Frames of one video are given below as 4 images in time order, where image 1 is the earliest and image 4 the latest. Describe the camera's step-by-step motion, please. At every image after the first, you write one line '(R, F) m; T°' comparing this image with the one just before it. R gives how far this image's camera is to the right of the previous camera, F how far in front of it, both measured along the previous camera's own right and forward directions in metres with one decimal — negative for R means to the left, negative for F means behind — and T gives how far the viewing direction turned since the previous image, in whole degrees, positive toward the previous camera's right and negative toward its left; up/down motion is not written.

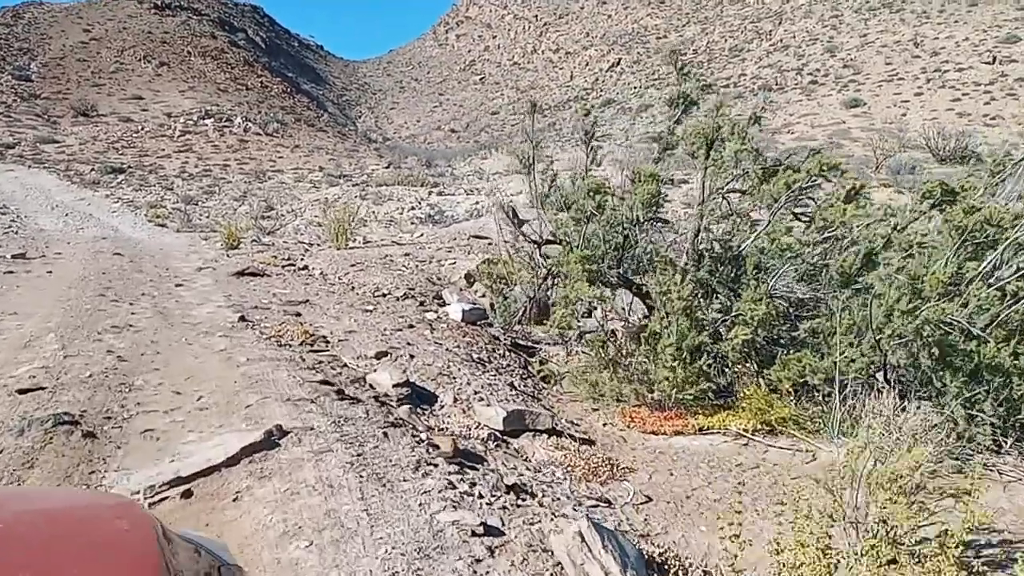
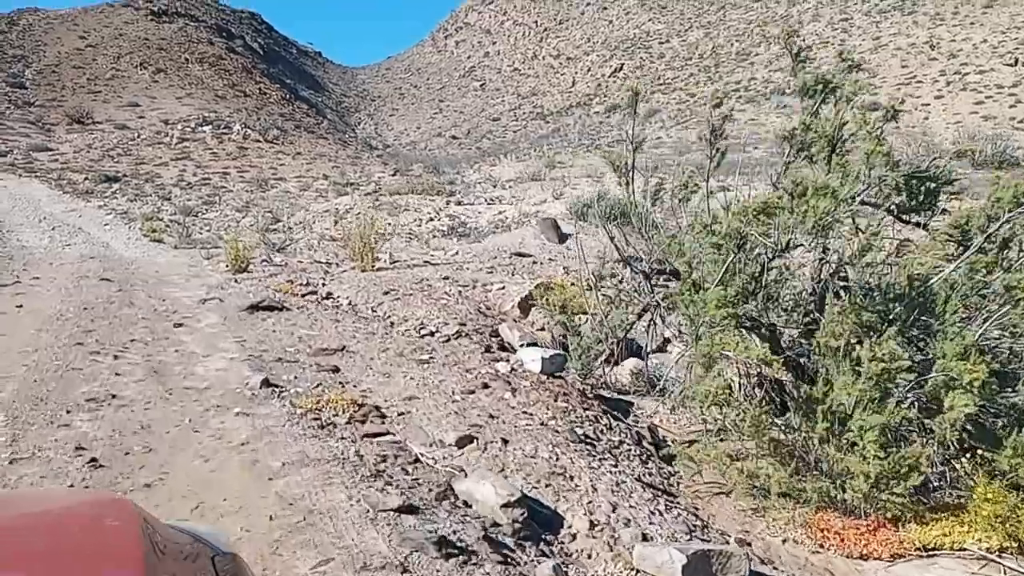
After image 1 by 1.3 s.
(-0.7, +1.7) m; 0°
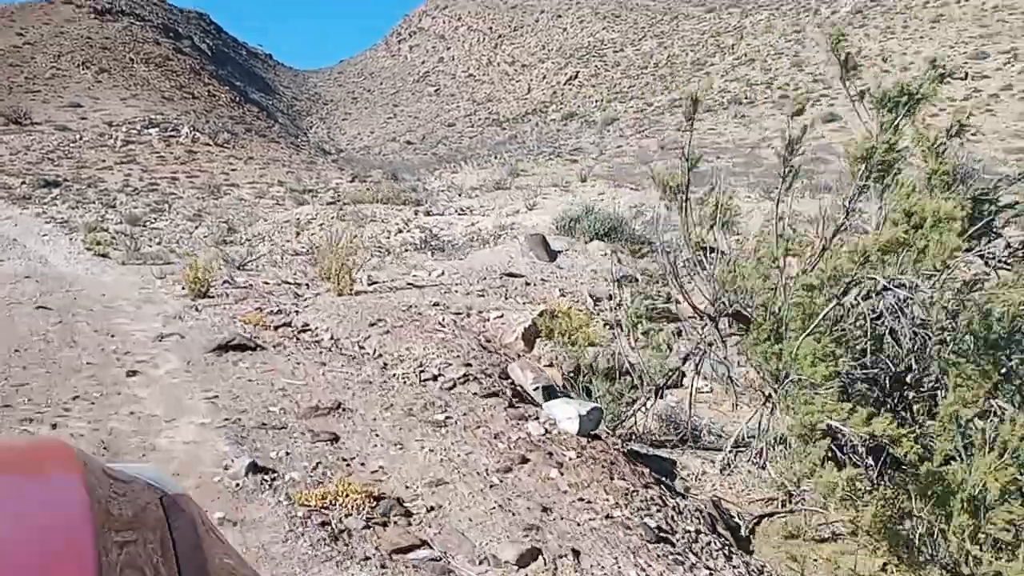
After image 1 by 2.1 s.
(-0.5, +1.0) m; +3°
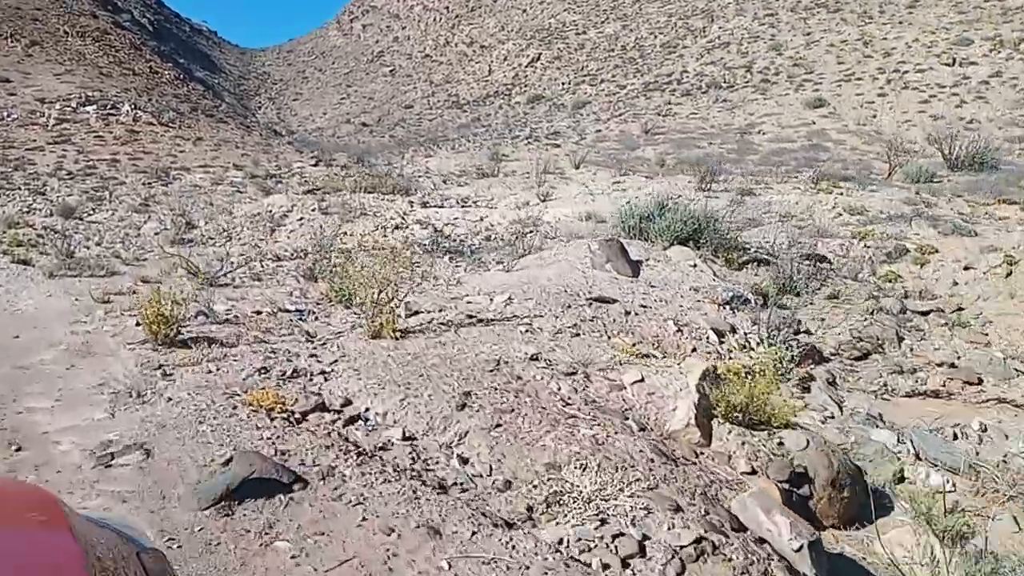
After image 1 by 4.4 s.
(-1.3, +3.0) m; +3°
